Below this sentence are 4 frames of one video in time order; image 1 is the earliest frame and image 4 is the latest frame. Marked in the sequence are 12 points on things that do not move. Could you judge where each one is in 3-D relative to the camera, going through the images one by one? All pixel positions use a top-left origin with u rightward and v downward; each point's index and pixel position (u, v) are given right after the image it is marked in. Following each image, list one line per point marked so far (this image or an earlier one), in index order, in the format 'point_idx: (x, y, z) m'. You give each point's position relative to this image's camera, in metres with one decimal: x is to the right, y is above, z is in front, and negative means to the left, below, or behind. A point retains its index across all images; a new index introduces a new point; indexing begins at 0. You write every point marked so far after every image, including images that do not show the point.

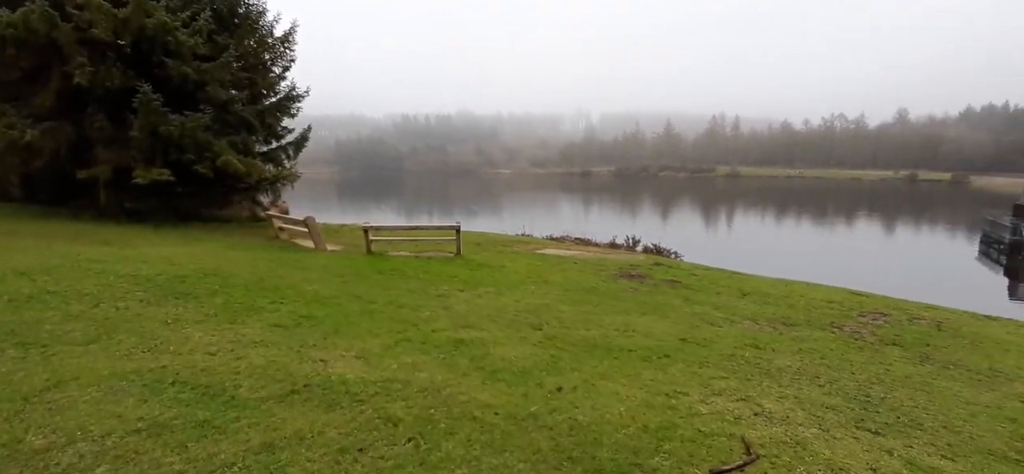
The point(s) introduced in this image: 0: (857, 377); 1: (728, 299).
0: (+4.5, -1.8, +6.3) m
1: (+4.9, -1.4, +11.0) m
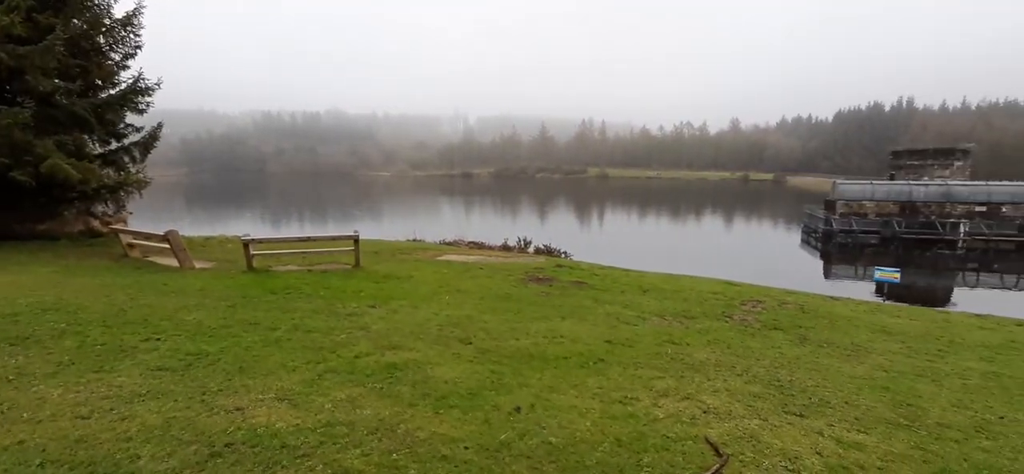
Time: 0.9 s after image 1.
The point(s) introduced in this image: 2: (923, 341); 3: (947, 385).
0: (+3.6, -1.8, +7.0) m
1: (+2.9, -1.4, +11.6) m
2: (+7.6, -1.9, +9.0) m
3: (+5.8, -2.0, +6.5) m
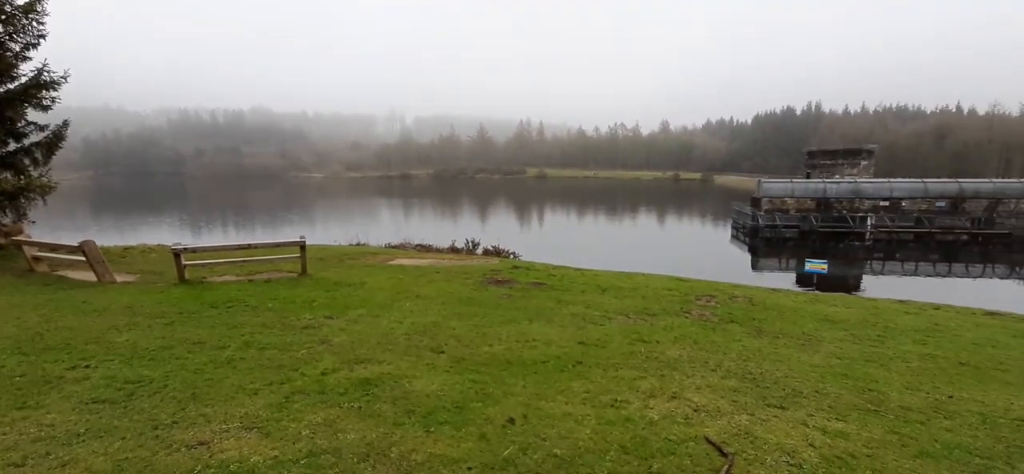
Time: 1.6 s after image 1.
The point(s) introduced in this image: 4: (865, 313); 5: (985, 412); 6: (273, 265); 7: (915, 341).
0: (+3.3, -1.8, +7.2) m
1: (+1.9, -1.4, +11.7) m
2: (+7.0, -1.8, +9.7) m
3: (+5.5, -1.9, +6.9) m
4: (+8.0, -1.7, +11.0) m
5: (+5.1, -1.9, +5.3) m
6: (-7.0, -0.8, +14.2) m
7: (+7.2, -1.9, +8.7) m
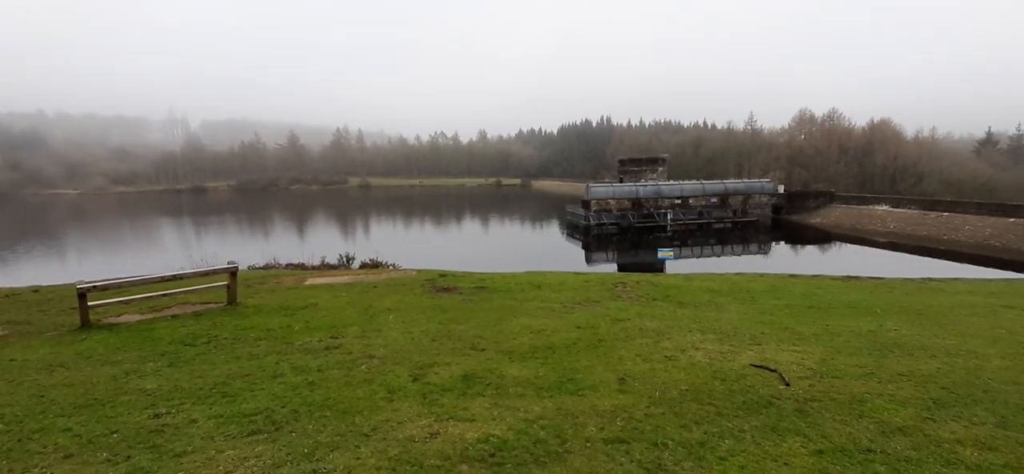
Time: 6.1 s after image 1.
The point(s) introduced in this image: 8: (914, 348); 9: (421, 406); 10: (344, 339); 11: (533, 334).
0: (+3.5, -1.7, +9.7) m
1: (+0.6, -1.5, +13.4) m
2: (+6.1, -1.5, +13.3) m
3: (+5.7, -1.6, +10.2) m
4: (+6.5, -1.4, +14.8) m
5: (+5.9, -1.6, +8.5) m
6: (-8.6, -1.5, +12.6) m
7: (+6.7, -1.6, +12.5) m
8: (+5.9, -1.6, +7.2) m
9: (-1.0, -1.9, +5.4) m
10: (-3.0, -1.8, +8.7) m
11: (+0.4, -1.8, +8.9) m
